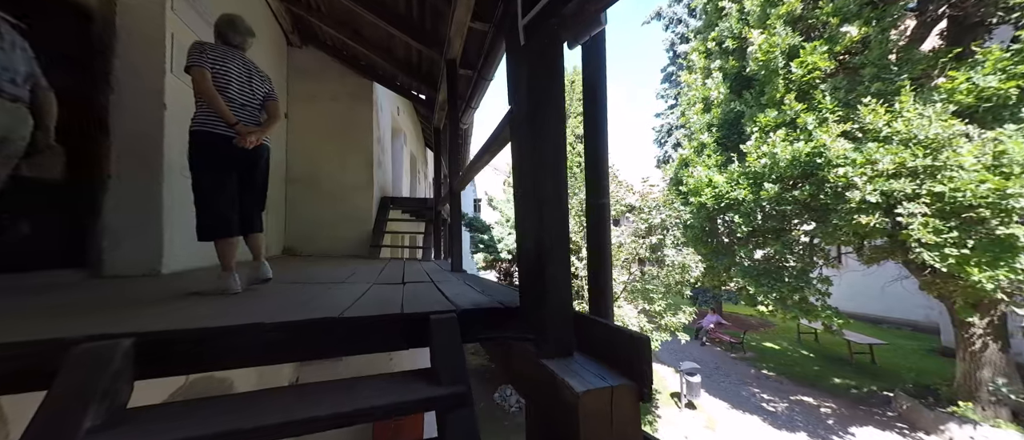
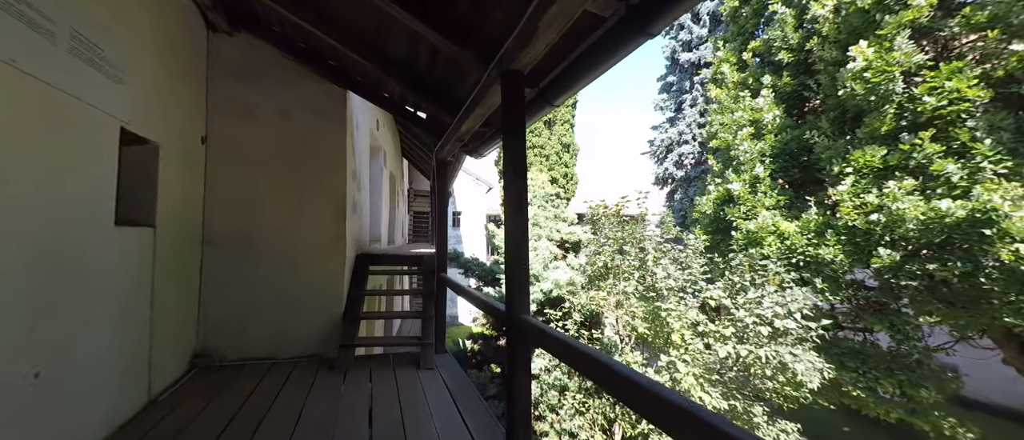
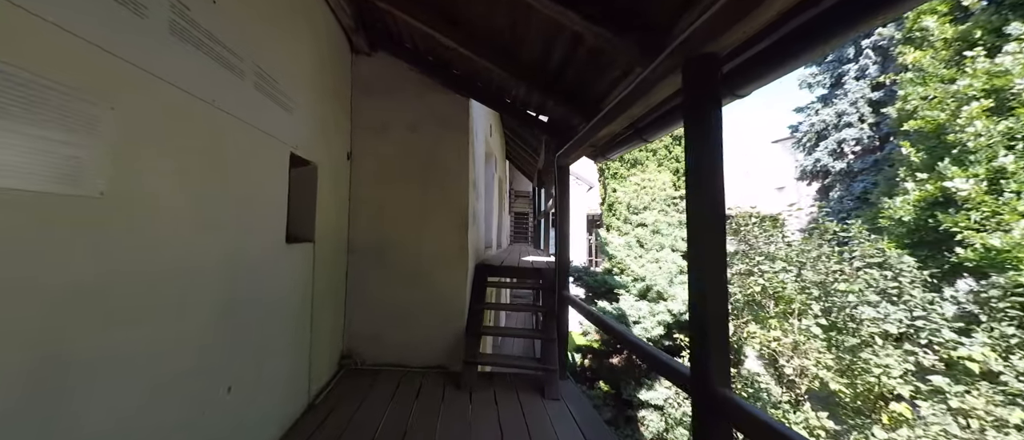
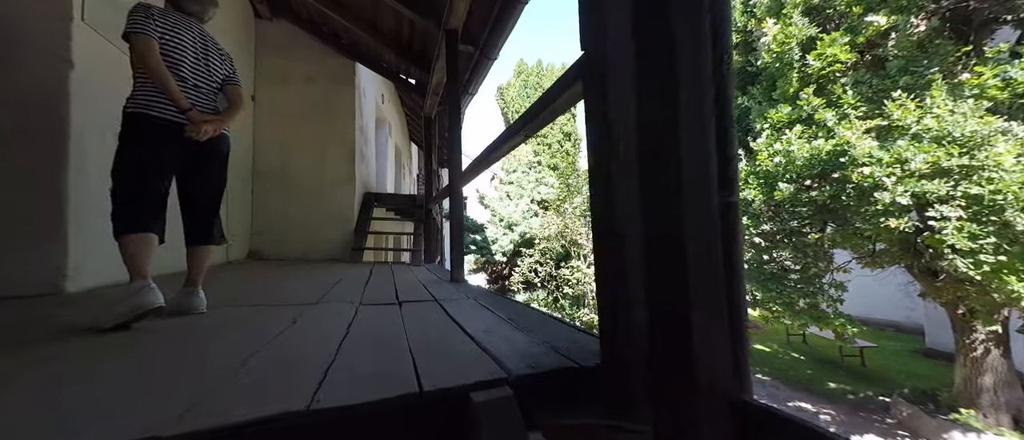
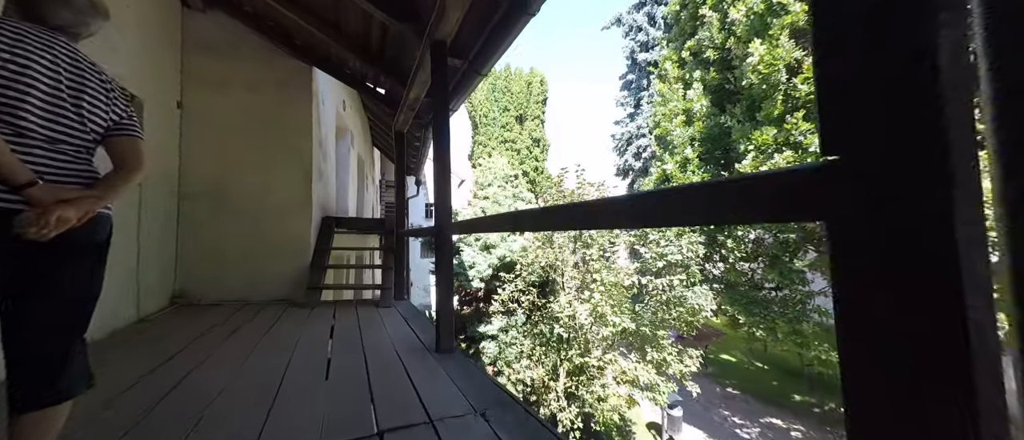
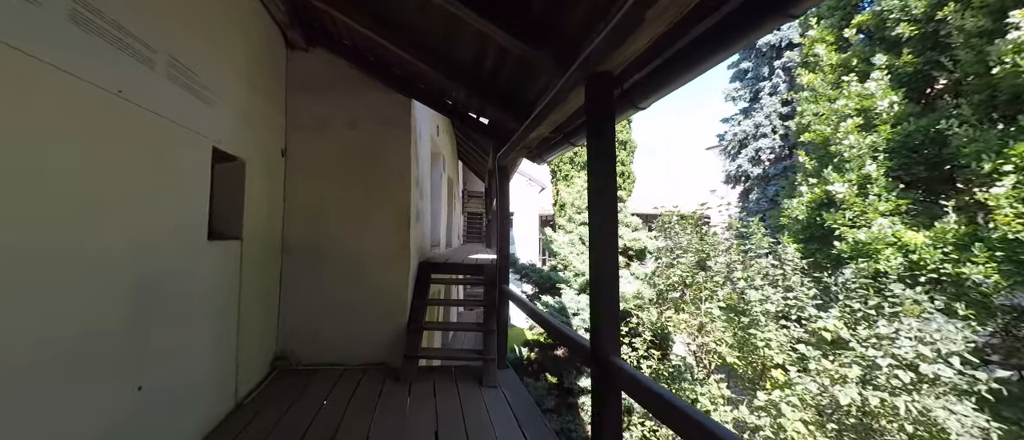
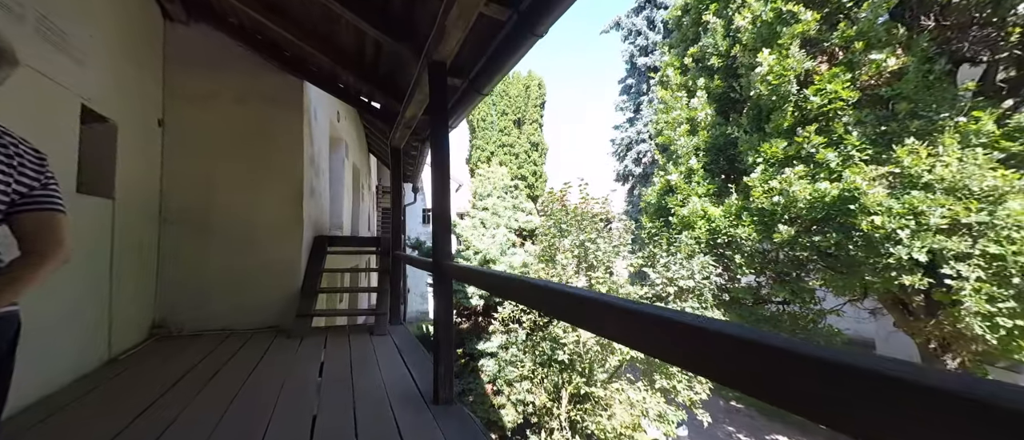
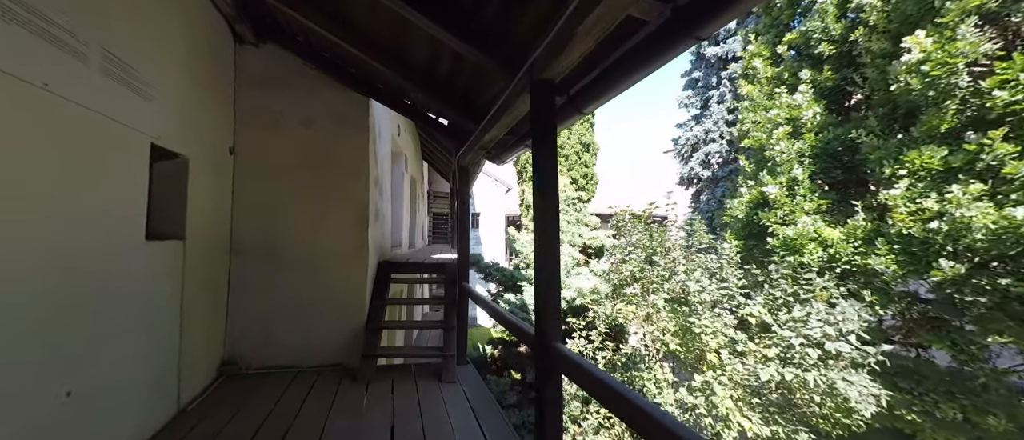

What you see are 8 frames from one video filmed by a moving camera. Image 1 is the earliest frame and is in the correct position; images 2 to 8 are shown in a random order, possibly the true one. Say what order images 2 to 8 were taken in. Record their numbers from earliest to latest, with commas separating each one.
4, 5, 7, 2, 8, 6, 3
